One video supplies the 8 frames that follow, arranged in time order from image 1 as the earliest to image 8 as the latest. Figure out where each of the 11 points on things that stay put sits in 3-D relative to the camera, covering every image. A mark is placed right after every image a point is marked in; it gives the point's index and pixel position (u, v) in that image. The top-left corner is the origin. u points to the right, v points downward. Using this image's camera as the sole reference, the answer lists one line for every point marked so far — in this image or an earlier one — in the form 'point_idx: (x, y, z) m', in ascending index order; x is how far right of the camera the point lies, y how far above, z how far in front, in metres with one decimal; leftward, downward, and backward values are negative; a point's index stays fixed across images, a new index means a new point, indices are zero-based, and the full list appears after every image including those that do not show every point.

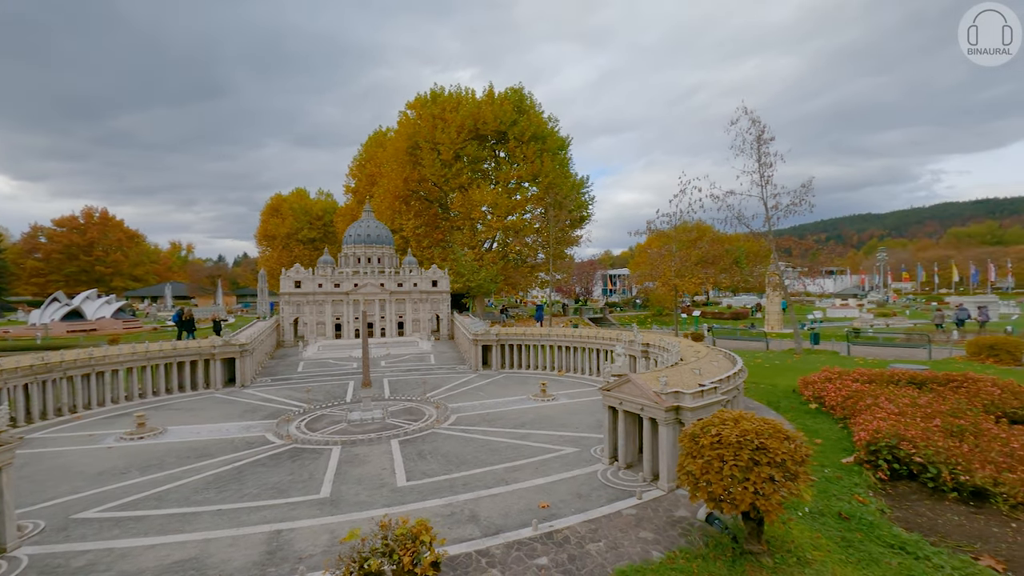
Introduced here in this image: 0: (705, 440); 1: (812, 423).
0: (+2.9, -2.4, +6.6) m
1: (+8.6, -3.9, +12.6) m
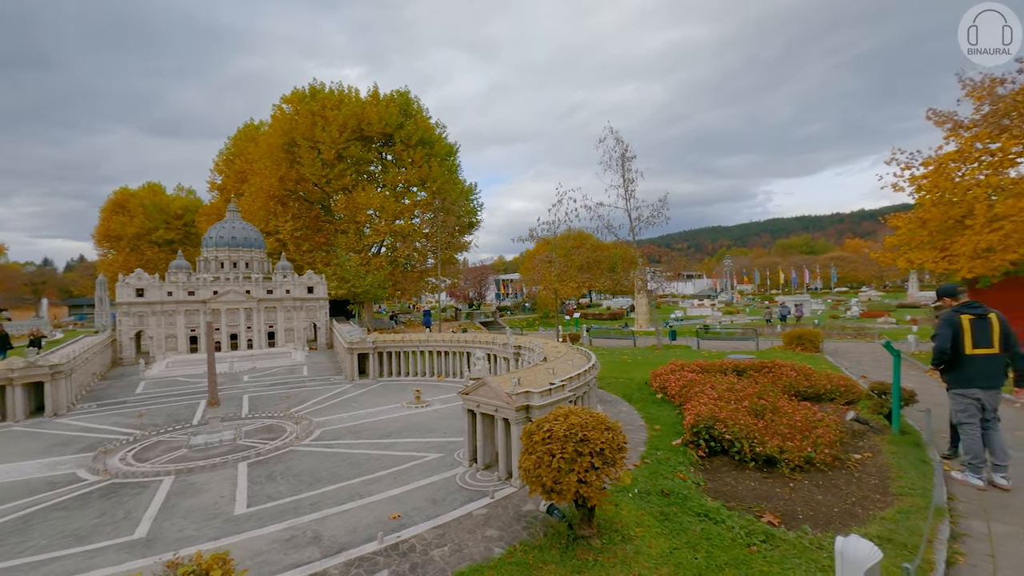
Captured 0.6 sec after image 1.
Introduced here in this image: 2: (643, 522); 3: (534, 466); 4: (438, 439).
0: (+0.4, -2.4, +6.9) m
1: (+4.6, -4.0, +14.0) m
2: (+2.3, -4.2, +7.7) m
3: (+0.3, -2.8, +6.7) m
4: (-2.2, -4.6, +13.2) m
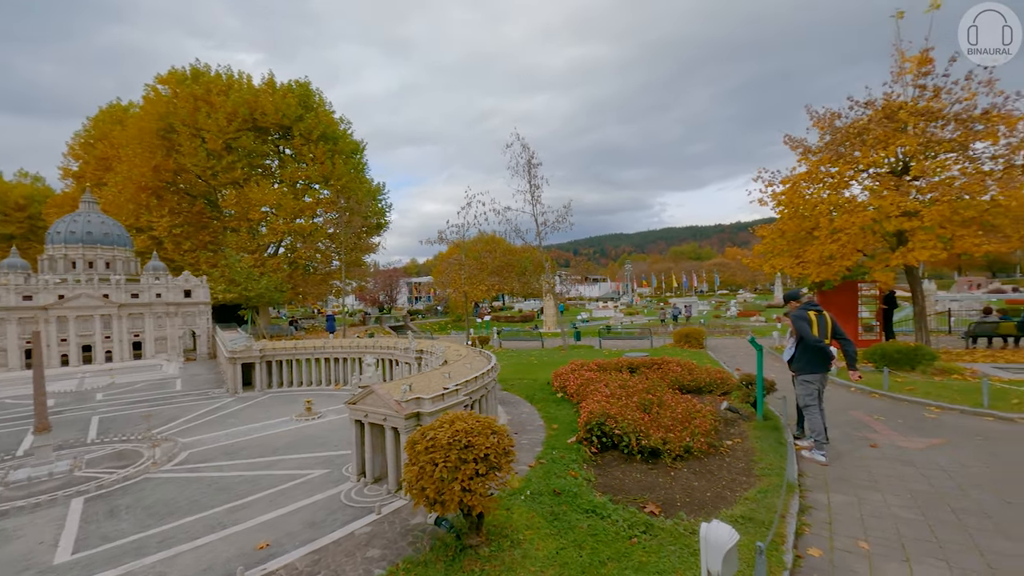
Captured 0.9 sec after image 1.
0: (-1.4, -2.4, +6.5) m
1: (+1.4, -4.0, +14.2) m
2: (+0.4, -4.2, +7.6) m
3: (-1.4, -2.8, +6.3) m
4: (-5.2, -4.6, +12.2) m
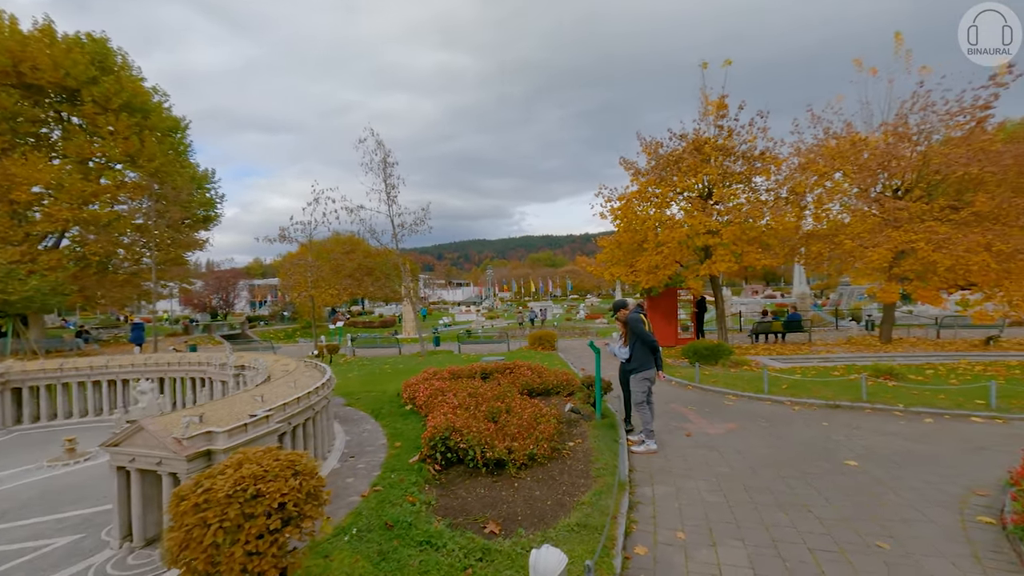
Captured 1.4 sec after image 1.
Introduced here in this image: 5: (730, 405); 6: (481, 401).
0: (-3.6, -2.4, +4.9) m
1: (-3.3, -4.2, +13.1) m
2: (-2.3, -4.2, +6.5) m
3: (-3.6, -2.8, +4.7) m
4: (-9.0, -4.7, +9.1) m
5: (+8.0, -4.3, +16.0) m
6: (-0.9, -3.3, +12.7) m
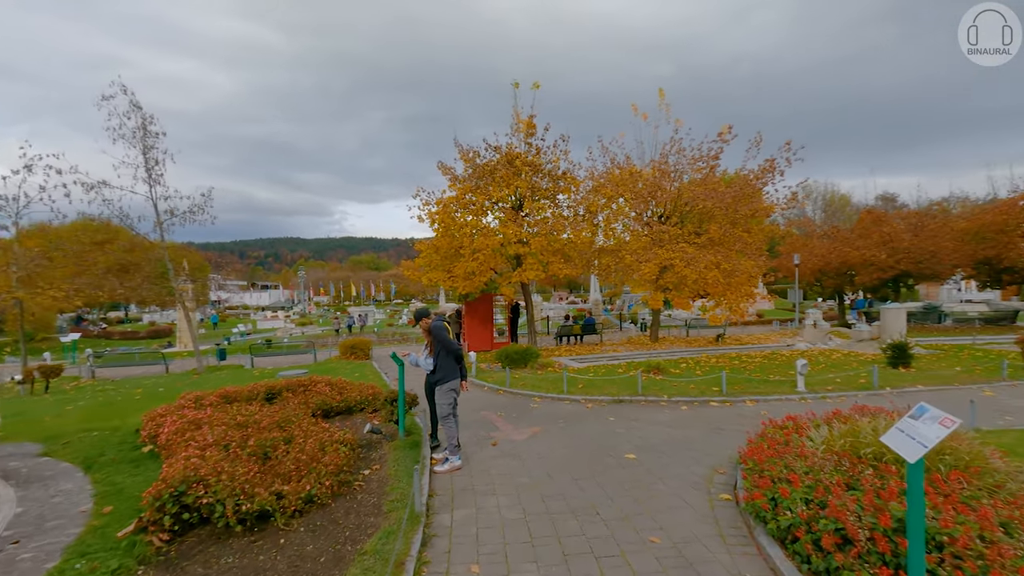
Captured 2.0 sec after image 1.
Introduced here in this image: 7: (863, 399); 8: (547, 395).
0: (-5.6, -2.4, +1.9) m
1: (-8.5, -4.2, +9.5) m
2: (-5.0, -4.2, +3.8) m
3: (-5.5, -2.8, +1.7) m
4: (-12.2, -4.6, +3.7) m
5: (+0.9, -4.5, +16.6) m
6: (-6.1, -3.4, +10.1) m
7: (+12.3, -3.9, +15.3) m
8: (+1.5, -4.4, +17.9) m
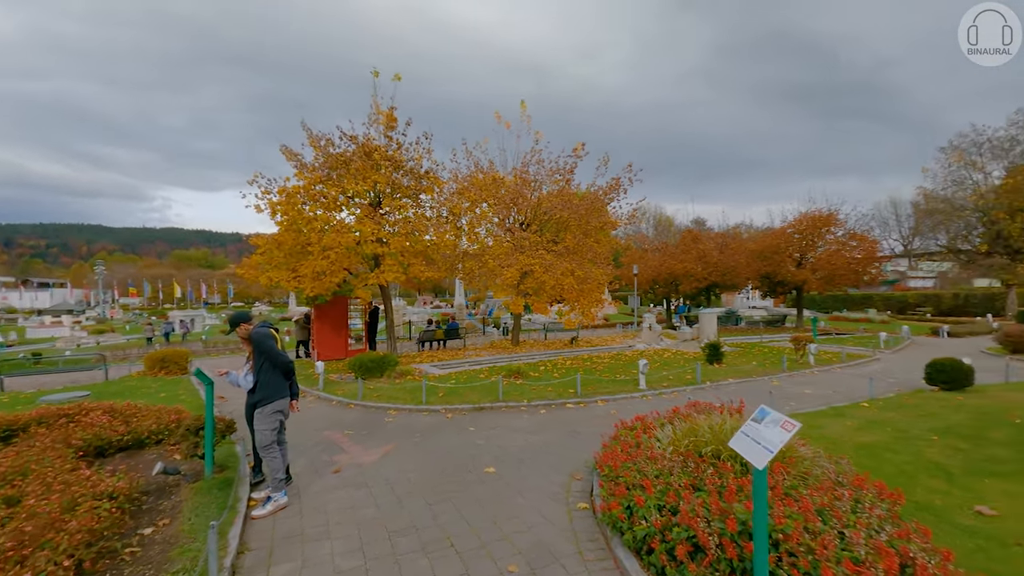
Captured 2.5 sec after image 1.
0: (-5.9, -2.2, -1.0) m
1: (-11.0, -4.1, +5.4) m
2: (-6.0, -4.1, +1.0) m
3: (-5.8, -2.6, -1.1) m
4: (-12.8, -4.3, -1.3) m
5: (-4.3, -4.6, +15.0) m
6: (-8.9, -3.3, +6.7) m
7: (+7.1, -4.2, +17.2) m
8: (-4.1, -4.5, +16.4) m
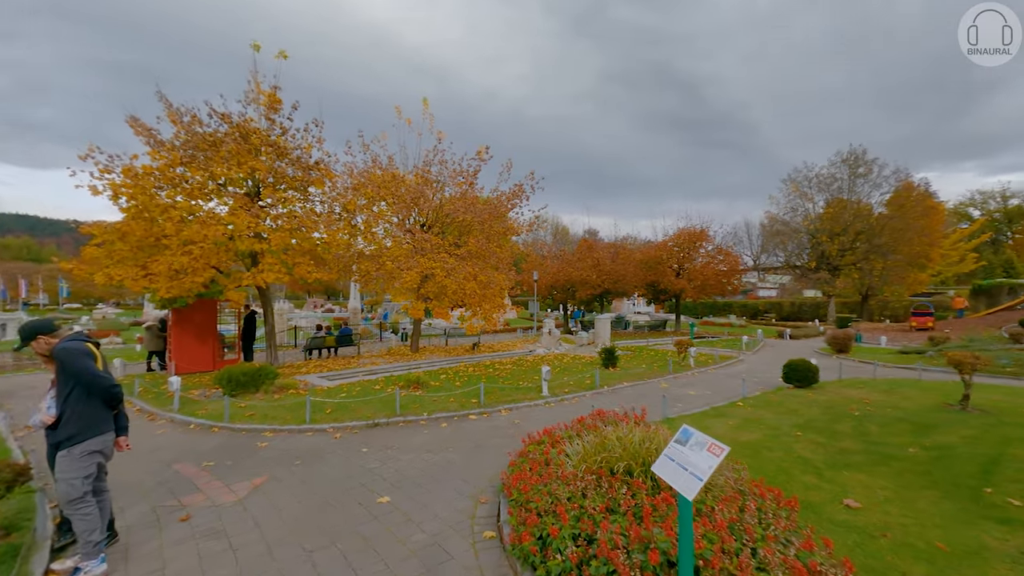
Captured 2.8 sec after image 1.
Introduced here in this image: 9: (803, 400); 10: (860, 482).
0: (-5.4, -2.1, -3.1) m
1: (-11.8, -4.0, +2.0) m
2: (-5.9, -4.0, -1.2) m
3: (-5.2, -2.5, -3.2) m
4: (-12.0, -4.2, -5.0) m
5: (-7.4, -4.7, +12.8) m
6: (-10.0, -3.2, +3.7) m
7: (+3.2, -4.4, +17.5) m
8: (-7.5, -4.6, +14.2) m
9: (+10.8, -4.1, +16.2) m
10: (+6.9, -3.8, +8.6) m
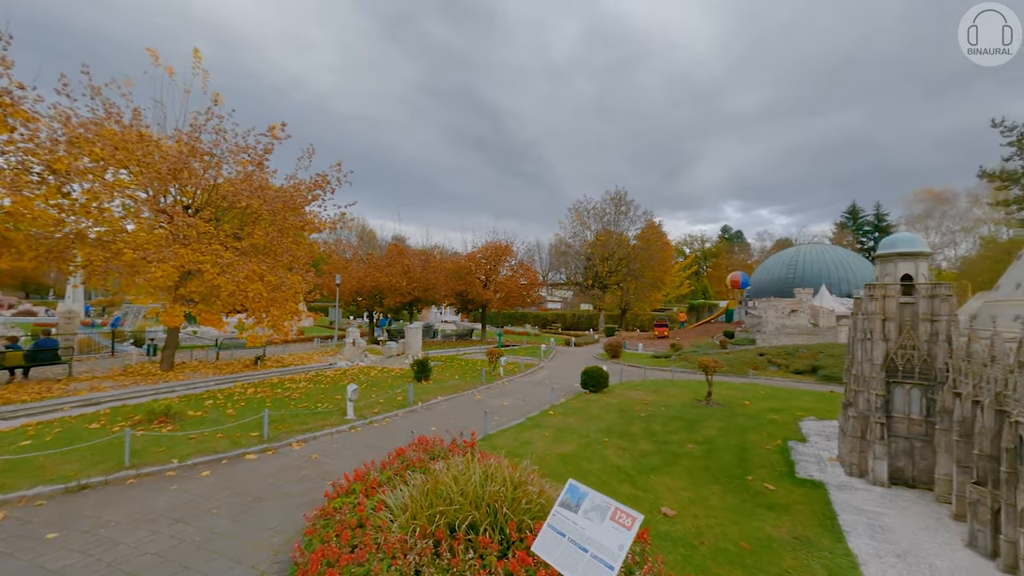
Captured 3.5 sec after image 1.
0: (-2.8, -1.9, -6.5) m
1: (-10.8, -3.4, -4.7) m
2: (-4.2, -3.7, -5.1) m
3: (-2.6, -2.3, -6.5) m
4: (-8.1, -3.6, -11.1) m
5: (-11.5, -4.4, +7.0) m
6: (-9.9, -2.8, -2.3) m
7: (-3.9, -4.7, +15.7) m
8: (-12.2, -4.4, +8.2) m
9: (+3.6, -4.7, +17.8) m
10: (+3.3, -4.2, +9.2) m
